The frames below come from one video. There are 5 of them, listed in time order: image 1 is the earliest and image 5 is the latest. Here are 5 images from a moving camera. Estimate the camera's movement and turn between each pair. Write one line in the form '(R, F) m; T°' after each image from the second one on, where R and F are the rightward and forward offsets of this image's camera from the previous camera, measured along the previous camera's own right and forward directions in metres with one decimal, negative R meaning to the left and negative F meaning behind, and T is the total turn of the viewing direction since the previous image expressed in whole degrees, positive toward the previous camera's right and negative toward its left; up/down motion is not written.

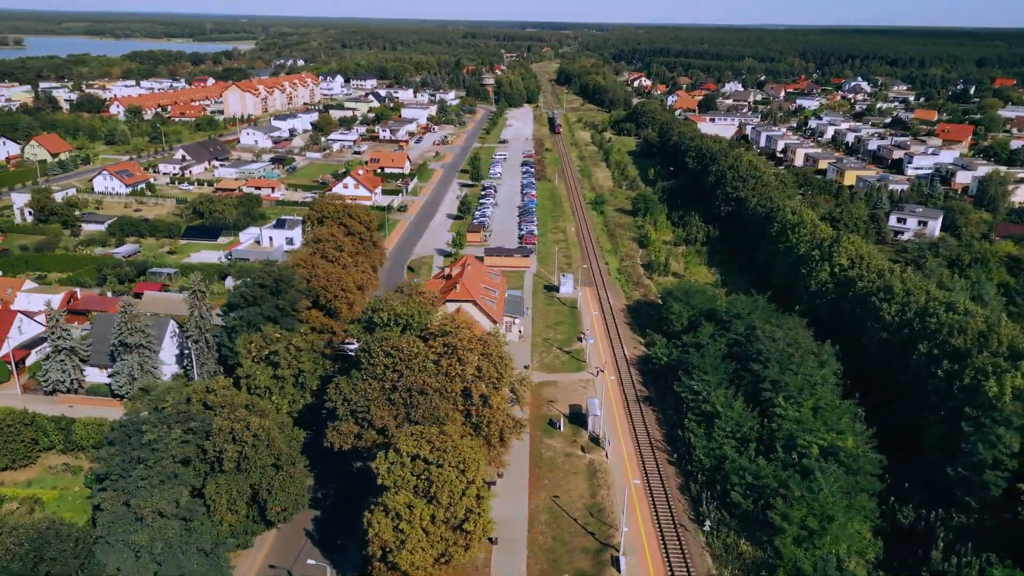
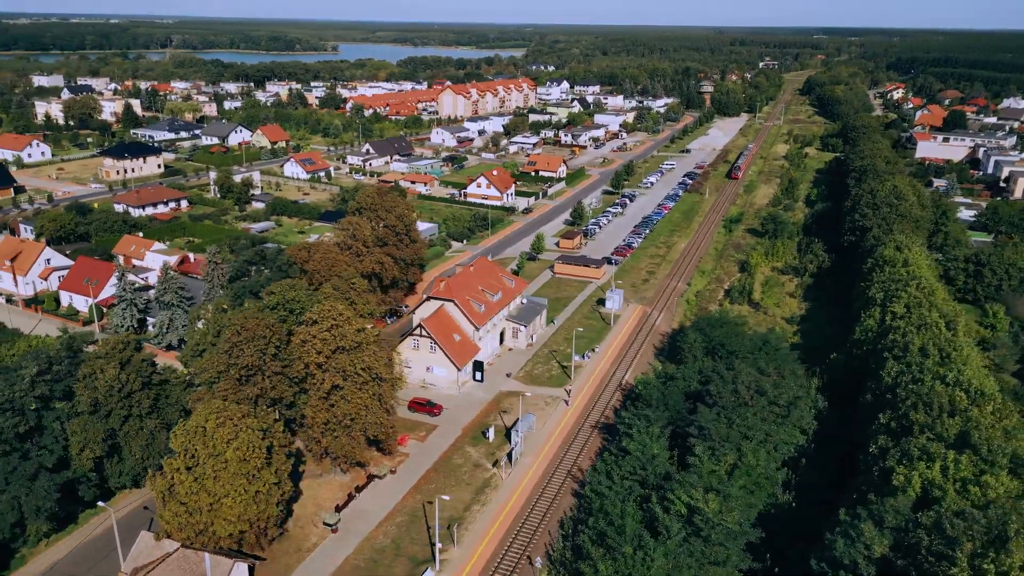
(+8.5, +1.7) m; -19°
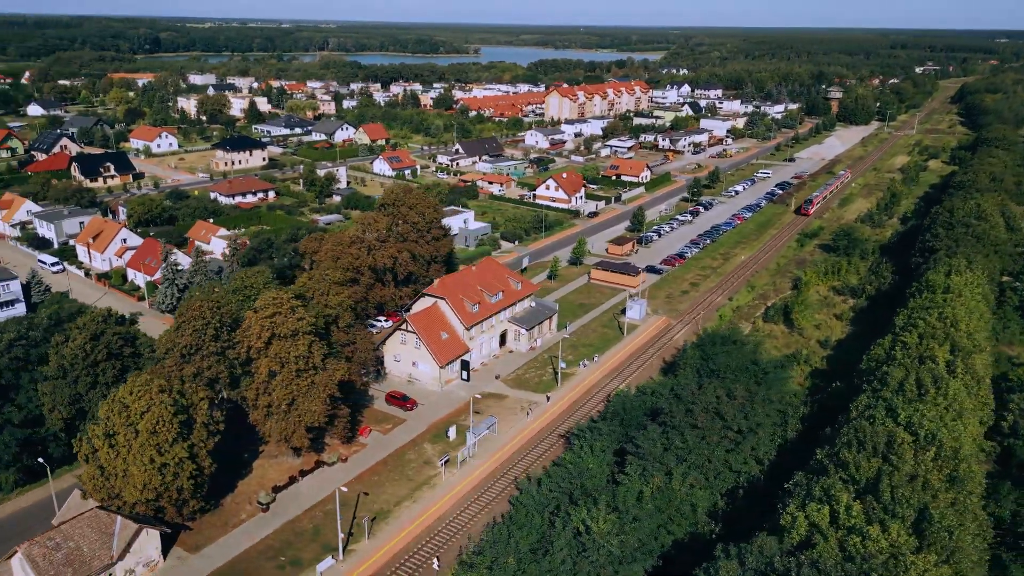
(+4.6, +0.6) m; -10°
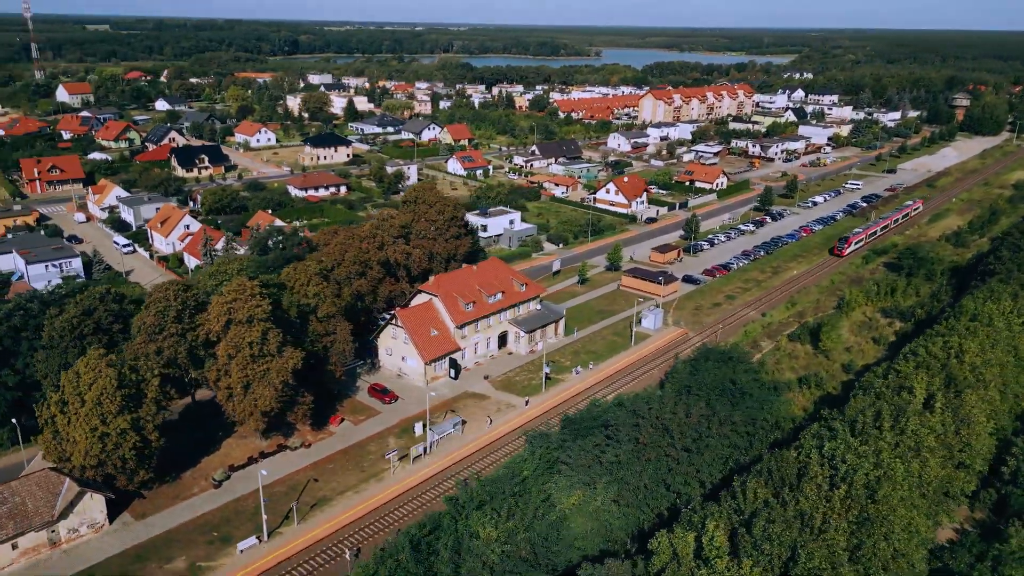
(+4.0, +0.5) m; -9°
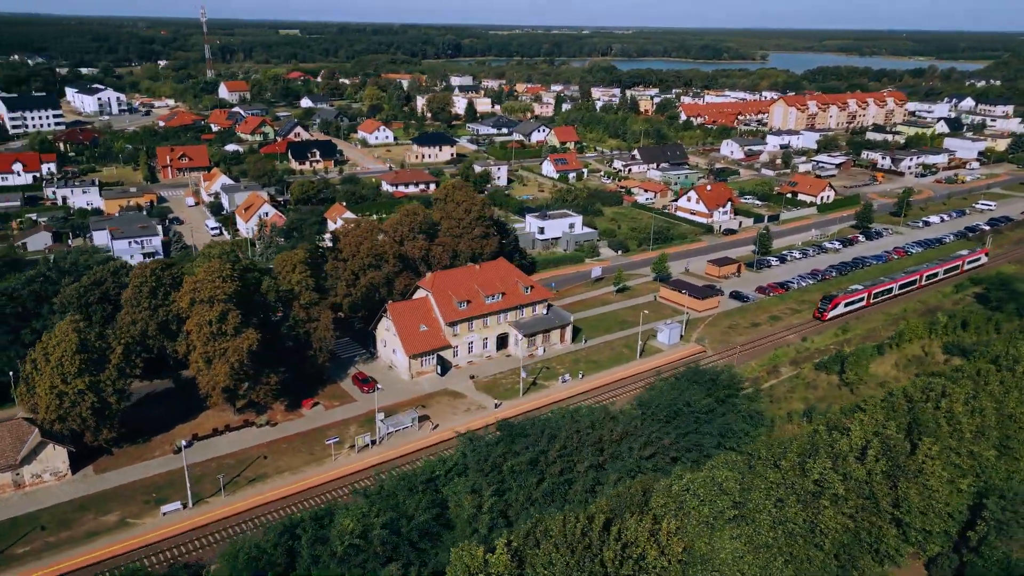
(+5.2, +0.7) m; -11°
